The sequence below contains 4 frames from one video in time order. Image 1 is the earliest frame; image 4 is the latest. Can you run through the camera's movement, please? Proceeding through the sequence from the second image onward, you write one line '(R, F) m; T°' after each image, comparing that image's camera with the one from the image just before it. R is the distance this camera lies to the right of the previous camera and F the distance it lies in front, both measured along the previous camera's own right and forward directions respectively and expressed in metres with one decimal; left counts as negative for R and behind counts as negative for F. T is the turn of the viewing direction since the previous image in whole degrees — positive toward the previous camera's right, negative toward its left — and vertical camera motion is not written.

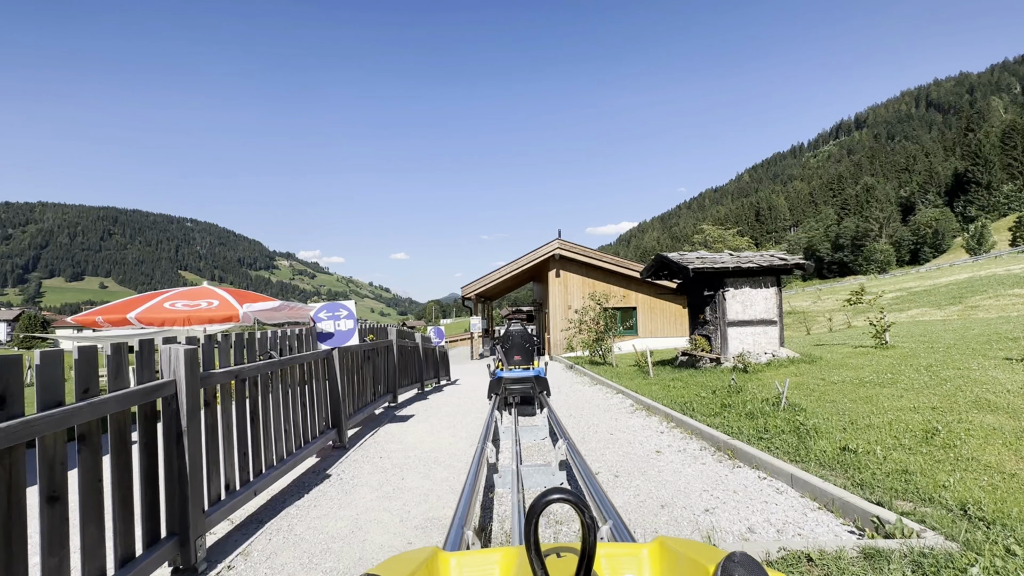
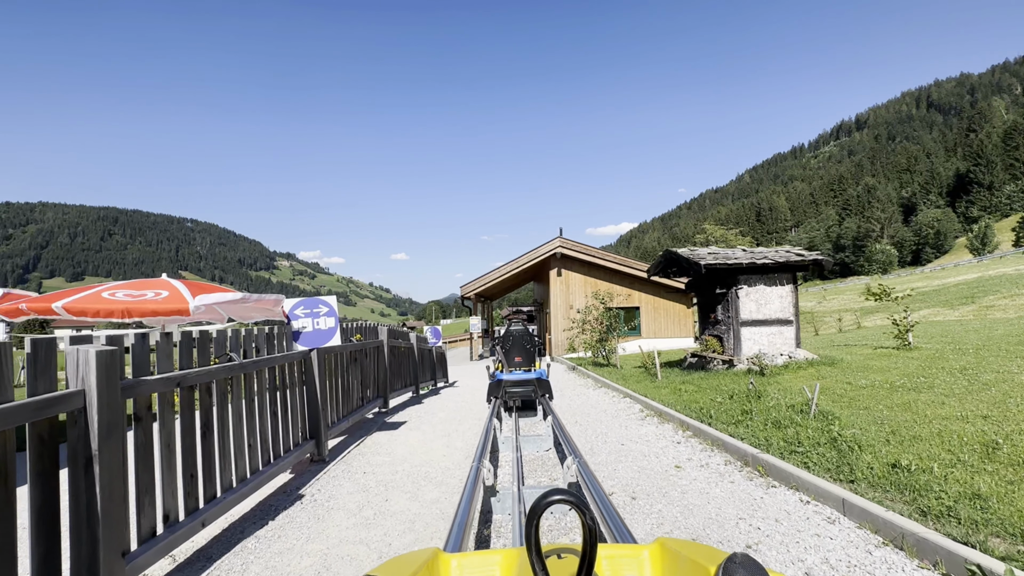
(0.0, +0.7) m; 0°
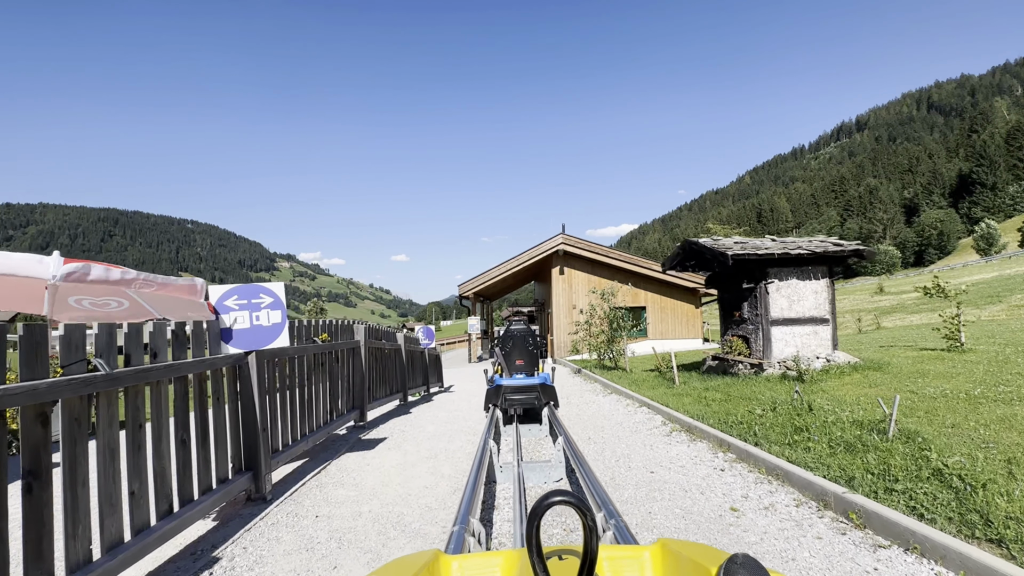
(0.0, +1.3) m; 0°
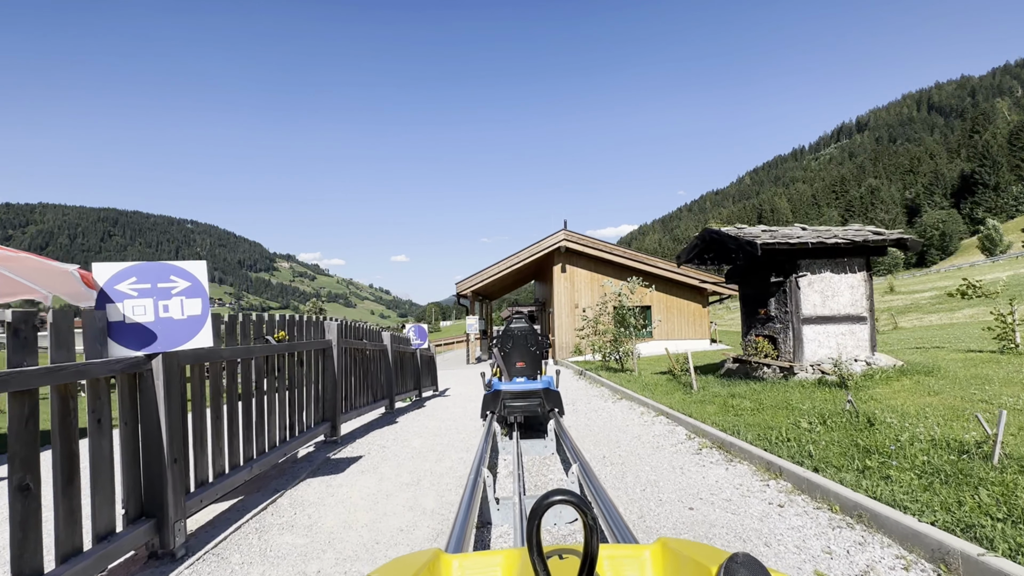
(0.0, +1.1) m; 0°
